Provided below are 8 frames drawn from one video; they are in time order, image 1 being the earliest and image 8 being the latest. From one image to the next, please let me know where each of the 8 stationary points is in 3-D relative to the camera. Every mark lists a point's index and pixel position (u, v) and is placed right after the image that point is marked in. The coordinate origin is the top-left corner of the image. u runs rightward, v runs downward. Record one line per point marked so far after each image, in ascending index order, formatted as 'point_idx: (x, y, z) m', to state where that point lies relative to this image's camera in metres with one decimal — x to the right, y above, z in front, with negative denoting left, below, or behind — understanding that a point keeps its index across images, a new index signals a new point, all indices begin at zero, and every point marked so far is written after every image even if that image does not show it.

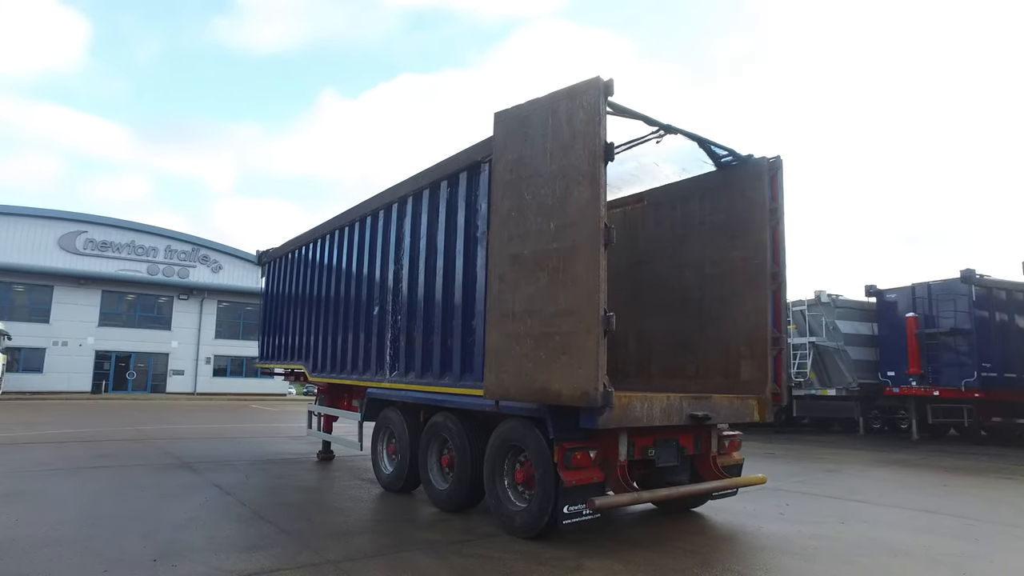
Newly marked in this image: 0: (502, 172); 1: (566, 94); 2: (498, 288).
0: (-0.1, +1.1, +5.4) m
1: (+0.5, +1.6, +5.0) m
2: (-0.1, 0.0, +5.3) m
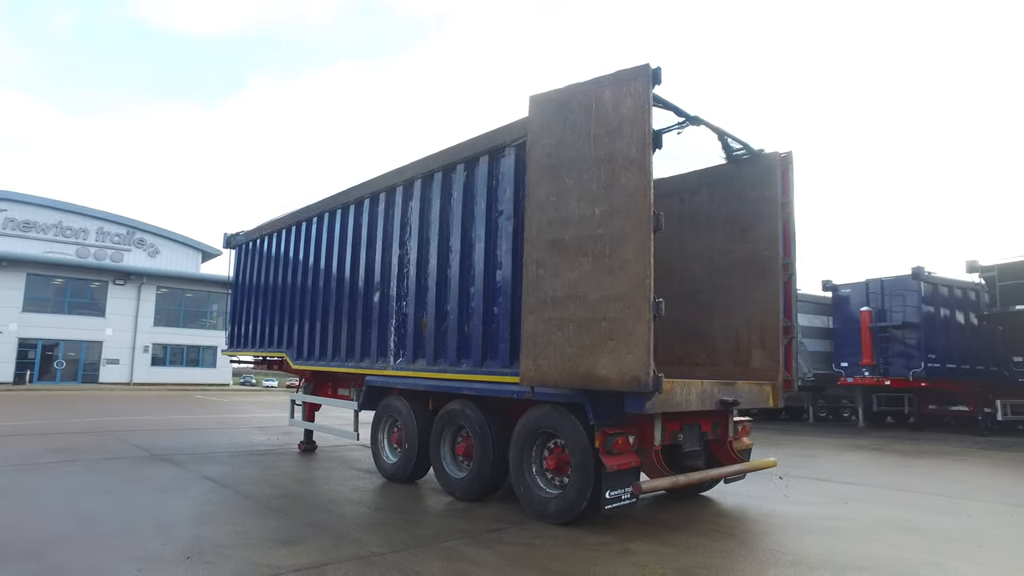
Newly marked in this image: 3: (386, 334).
0: (+0.3, +1.2, +5.3) m
1: (+0.8, +1.8, +5.0) m
2: (+0.2, +0.1, +5.2) m
3: (-1.6, -0.6, +7.6) m
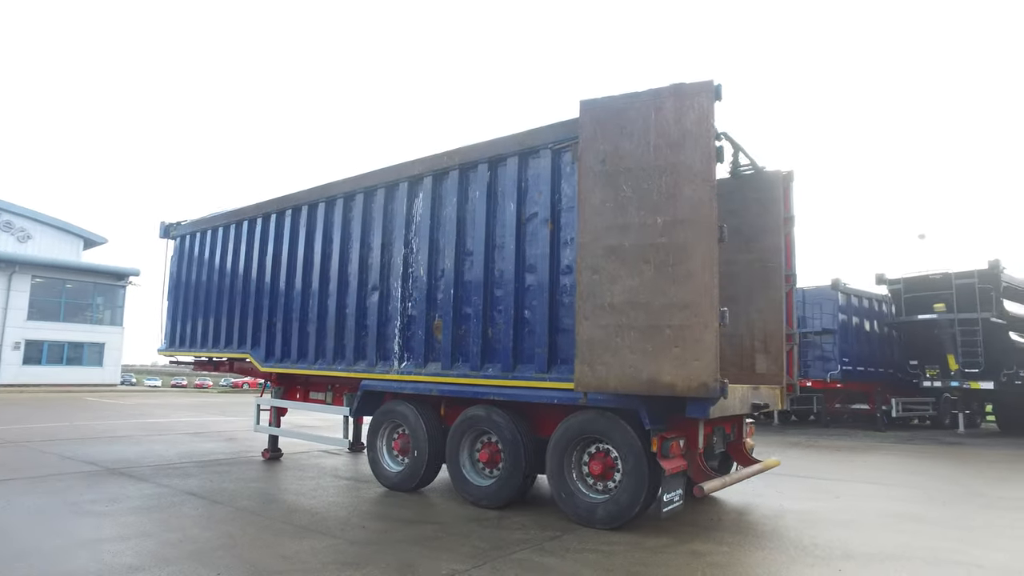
0: (+0.7, +1.1, +5.3) m
1: (+1.4, +1.7, +5.1) m
2: (+0.7, +0.1, +5.2) m
3: (-1.5, -0.6, +7.2) m
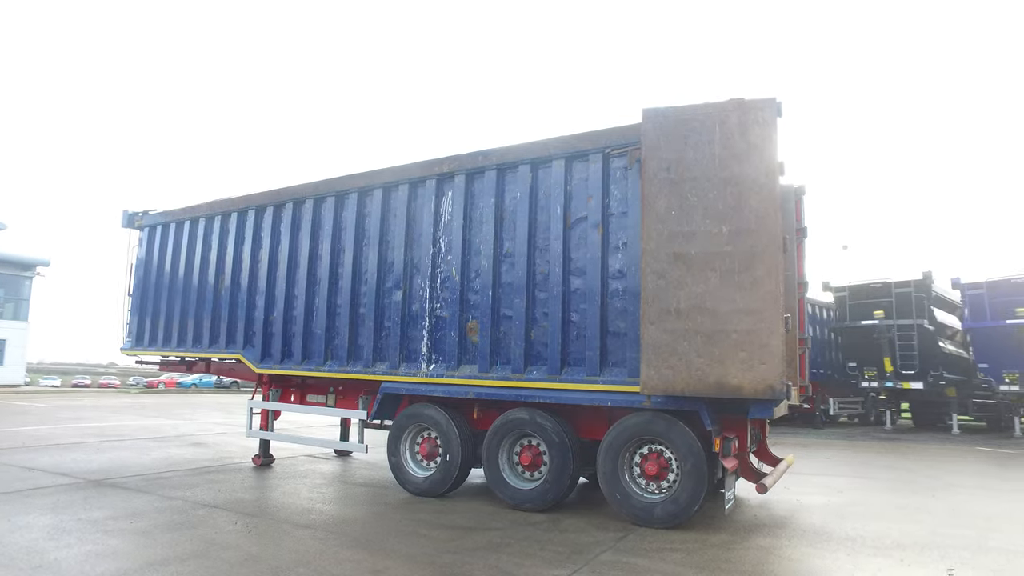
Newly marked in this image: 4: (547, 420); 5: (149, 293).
0: (+1.3, +1.1, +5.5) m
1: (+2.0, +1.6, +5.3) m
2: (+1.3, 0.0, +5.3) m
3: (-1.2, -0.6, +7.0) m
4: (+0.4, -1.3, +6.0) m
5: (-6.1, -0.1, +9.9) m
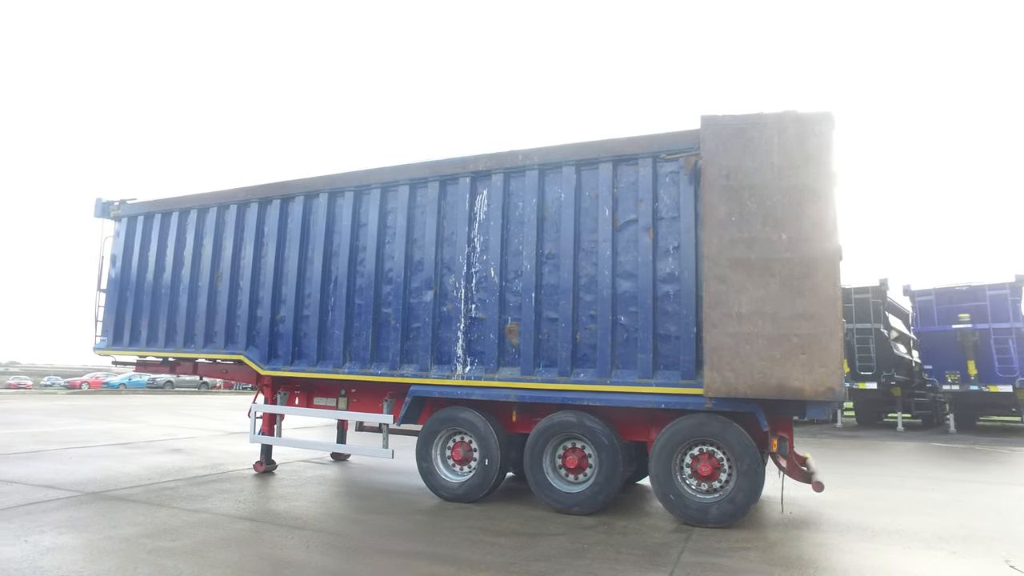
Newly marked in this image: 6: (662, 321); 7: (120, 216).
0: (+1.9, +1.1, +5.6) m
1: (+2.6, +1.6, +5.5) m
2: (+1.9, 0.0, +5.4) m
3: (-0.8, -0.6, +6.8) m
4: (+0.9, -1.4, +6.0) m
5: (-5.9, 0.0, +9.2) m
6: (+1.5, -0.3, +5.9) m
7: (-6.3, +1.2, +9.4) m
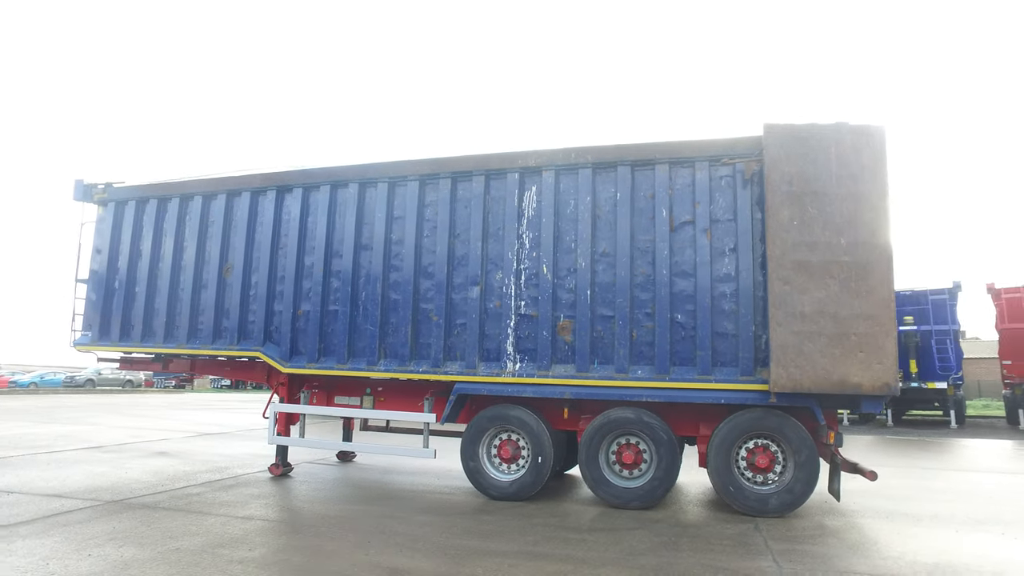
0: (+2.6, +1.0, +5.8) m
1: (+3.4, +1.6, +5.8) m
2: (+2.6, 0.0, +5.7) m
3: (-0.3, -0.5, +6.7) m
4: (+1.5, -1.4, +6.1) m
5: (-5.6, +0.1, +8.4) m
6: (+2.1, -0.3, +6.1) m
7: (-6.0, +1.3, +8.7) m
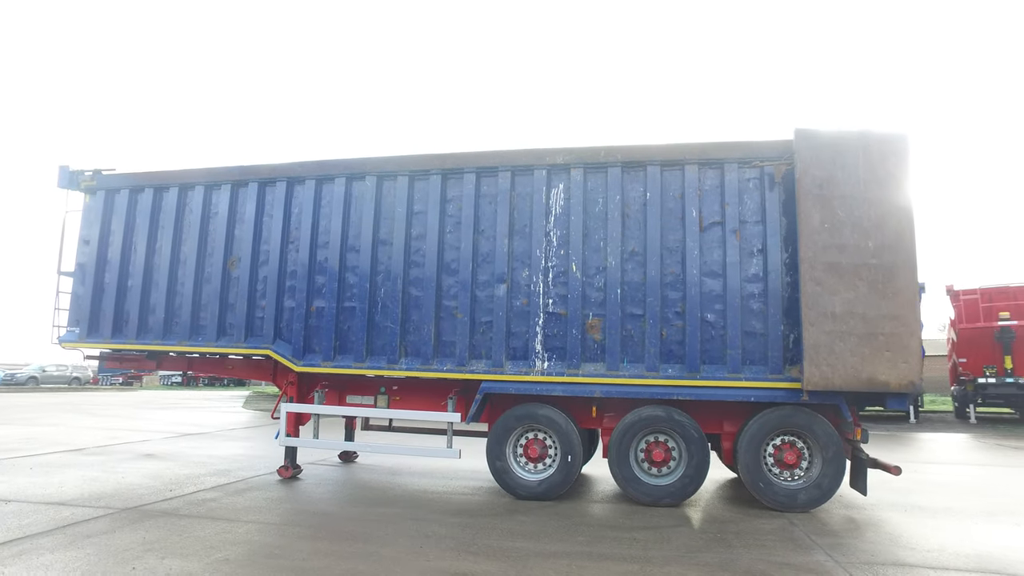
0: (+3.0, +1.0, +6.0) m
1: (+3.7, +1.5, +6.0) m
2: (+3.0, 0.0, +5.8) m
3: (0.0, -0.5, +6.7) m
4: (+1.8, -1.4, +6.2) m
5: (-5.4, +0.2, +8.0) m
6: (+2.5, -0.3, +6.2) m
7: (-5.8, +1.4, +8.2) m
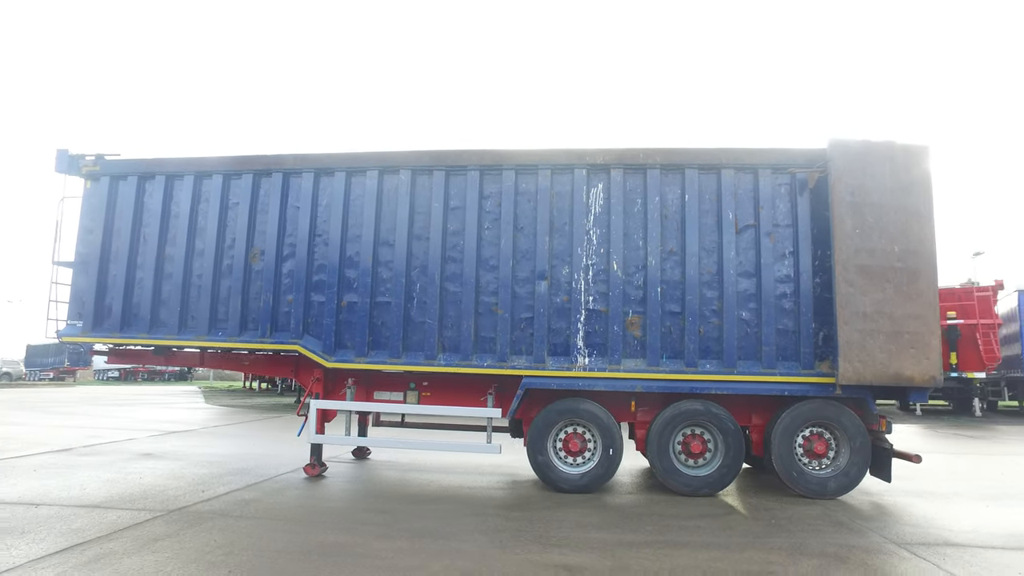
0: (+3.5, +1.0, +6.3) m
1: (+4.3, +1.5, +6.4) m
2: (+3.5, 0.0, +6.2) m
3: (+0.5, -0.5, +6.8) m
4: (+2.3, -1.3, +6.5) m
5: (-5.1, +0.3, +7.5) m
6: (+3.0, -0.3, +6.5) m
7: (-5.4, +1.5, +7.7) m
